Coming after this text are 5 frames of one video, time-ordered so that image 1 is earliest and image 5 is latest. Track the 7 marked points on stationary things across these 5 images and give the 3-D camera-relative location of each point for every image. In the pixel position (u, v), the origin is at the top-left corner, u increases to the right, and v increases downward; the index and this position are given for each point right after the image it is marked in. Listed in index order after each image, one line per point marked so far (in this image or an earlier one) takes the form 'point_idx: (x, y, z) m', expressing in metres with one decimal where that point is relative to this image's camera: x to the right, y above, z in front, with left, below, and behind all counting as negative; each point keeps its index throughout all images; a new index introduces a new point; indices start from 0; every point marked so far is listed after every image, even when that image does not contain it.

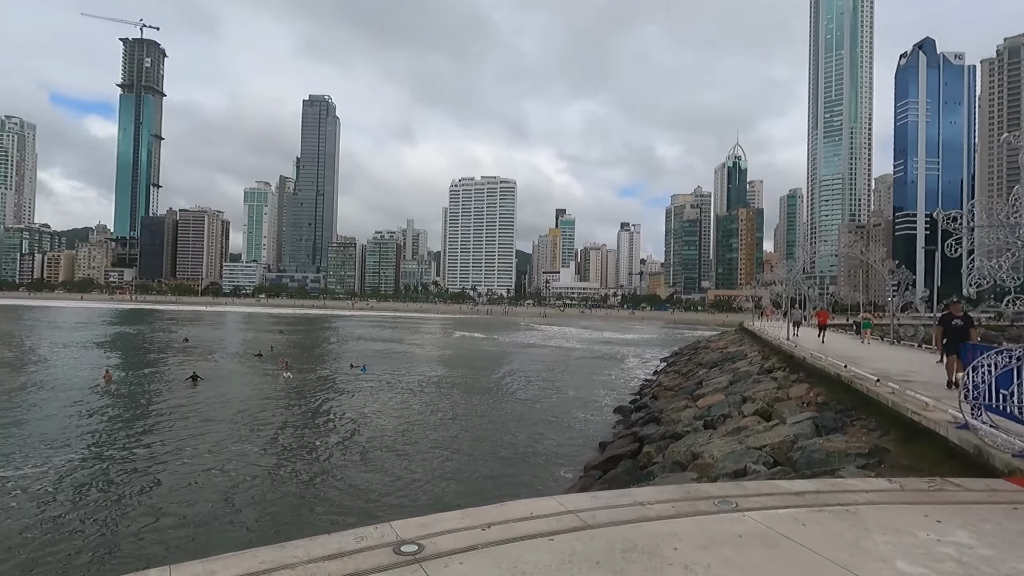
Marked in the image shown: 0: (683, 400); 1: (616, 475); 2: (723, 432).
0: (+5.7, -3.8, +18.3) m
1: (+2.2, -3.9, +11.5) m
2: (+4.4, -3.0, +11.4) m
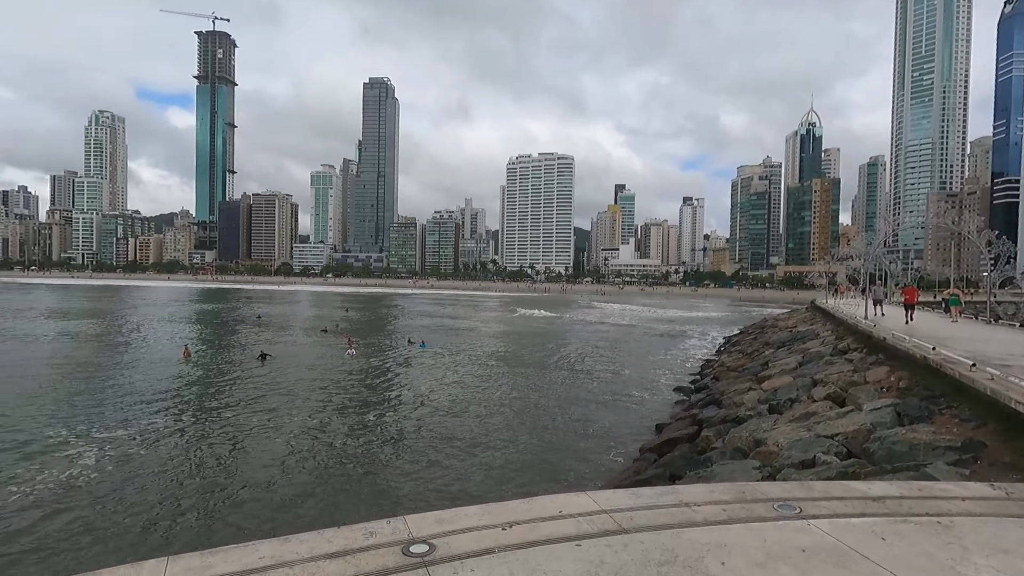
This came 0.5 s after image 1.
0: (+7.5, -3.0, +17.4) m
1: (+3.2, -3.4, +10.9) m
2: (+5.4, -2.5, +10.6) m
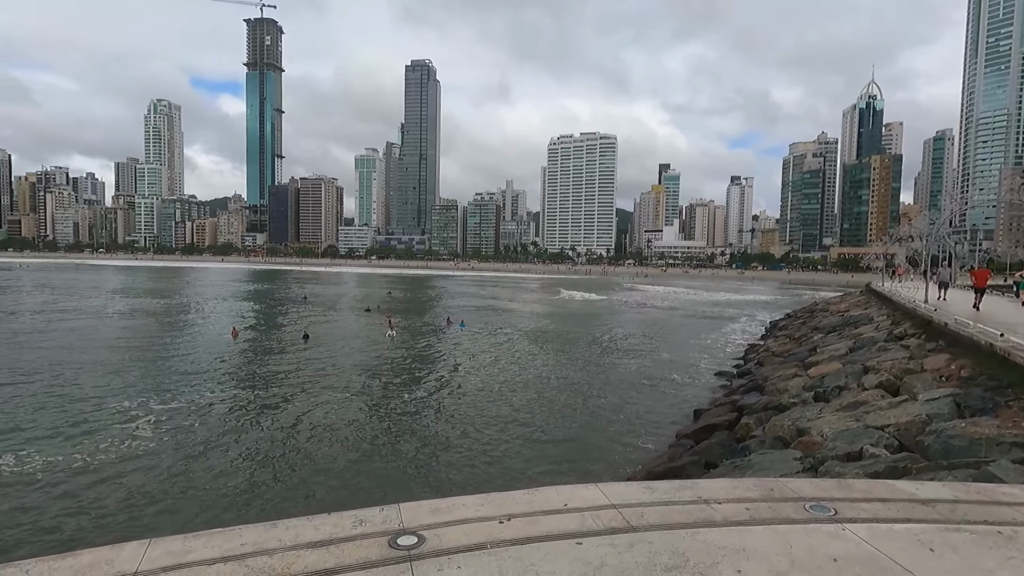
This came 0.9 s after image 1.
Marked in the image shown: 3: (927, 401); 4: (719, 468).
0: (+8.5, -2.4, +16.6) m
1: (+3.8, -3.1, +10.5) m
2: (+5.9, -2.2, +10.0) m
3: (+6.4, -1.8, +8.5) m
4: (+3.3, -2.8, +8.6) m
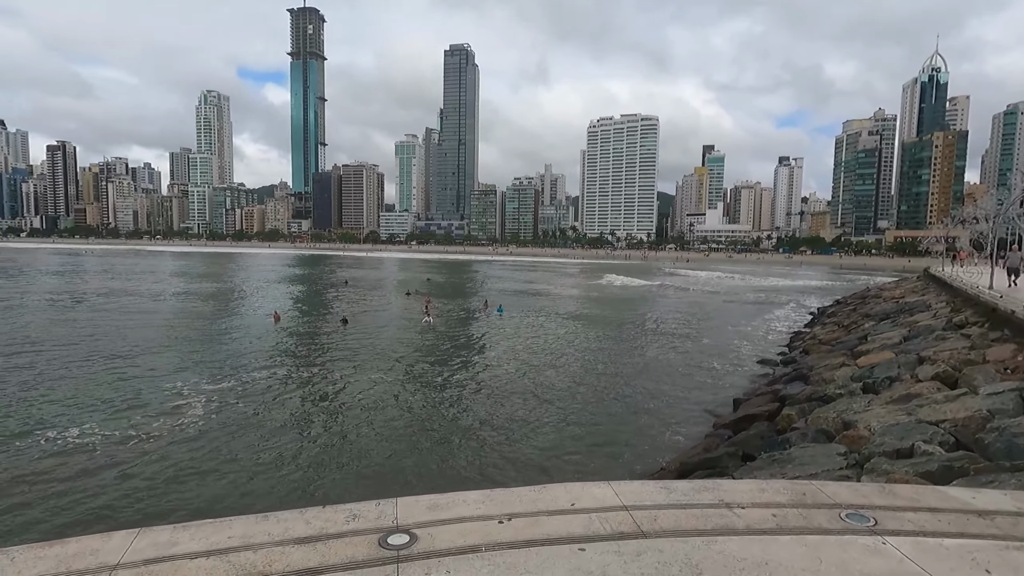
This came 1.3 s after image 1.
0: (+9.5, -2.0, +15.8) m
1: (+4.3, -2.8, +10.1) m
2: (+6.4, -1.9, +9.4) m
3: (+6.8, -1.5, +7.9) m
4: (+3.7, -2.6, +8.2) m
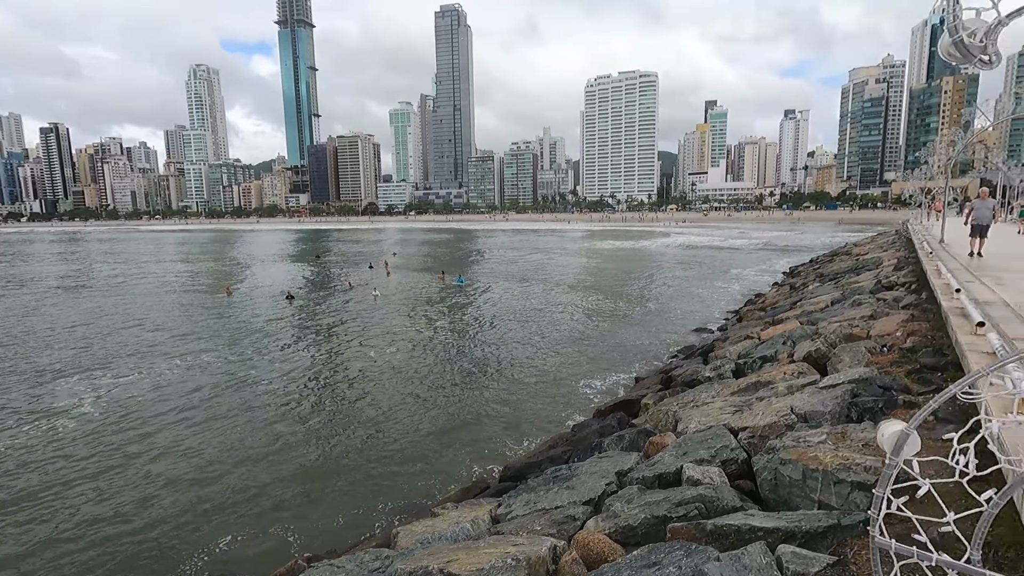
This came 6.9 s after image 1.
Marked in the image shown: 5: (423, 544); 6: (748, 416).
0: (+6.3, -1.0, +14.0) m
1: (+1.1, -2.3, +8.4) m
2: (+3.1, -1.4, +7.6) m
3: (+3.5, -1.1, +6.0) m
4: (+0.4, -2.3, +6.5) m
5: (-0.8, -2.3, +5.0) m
6: (+2.6, -1.4, +5.9) m
